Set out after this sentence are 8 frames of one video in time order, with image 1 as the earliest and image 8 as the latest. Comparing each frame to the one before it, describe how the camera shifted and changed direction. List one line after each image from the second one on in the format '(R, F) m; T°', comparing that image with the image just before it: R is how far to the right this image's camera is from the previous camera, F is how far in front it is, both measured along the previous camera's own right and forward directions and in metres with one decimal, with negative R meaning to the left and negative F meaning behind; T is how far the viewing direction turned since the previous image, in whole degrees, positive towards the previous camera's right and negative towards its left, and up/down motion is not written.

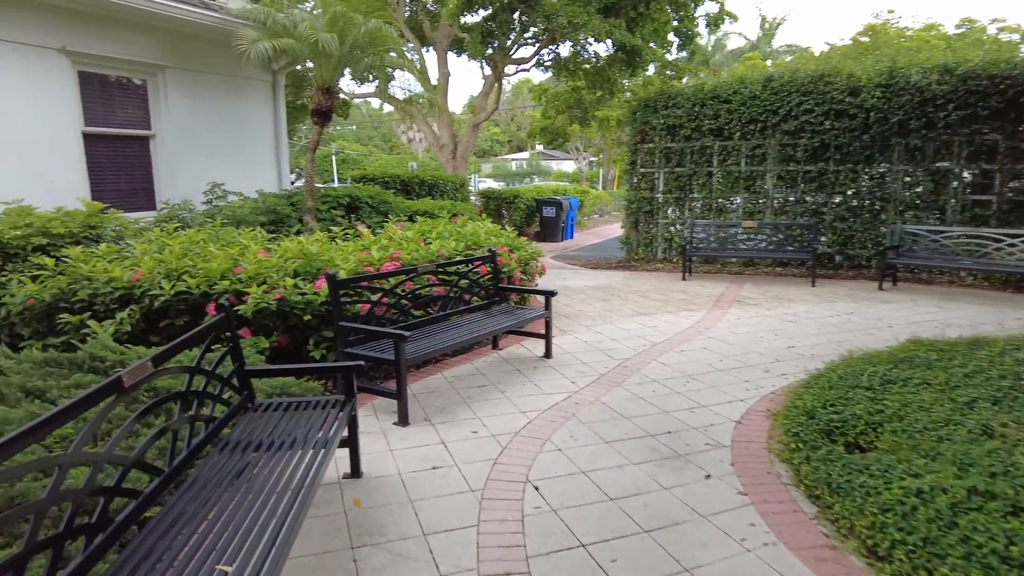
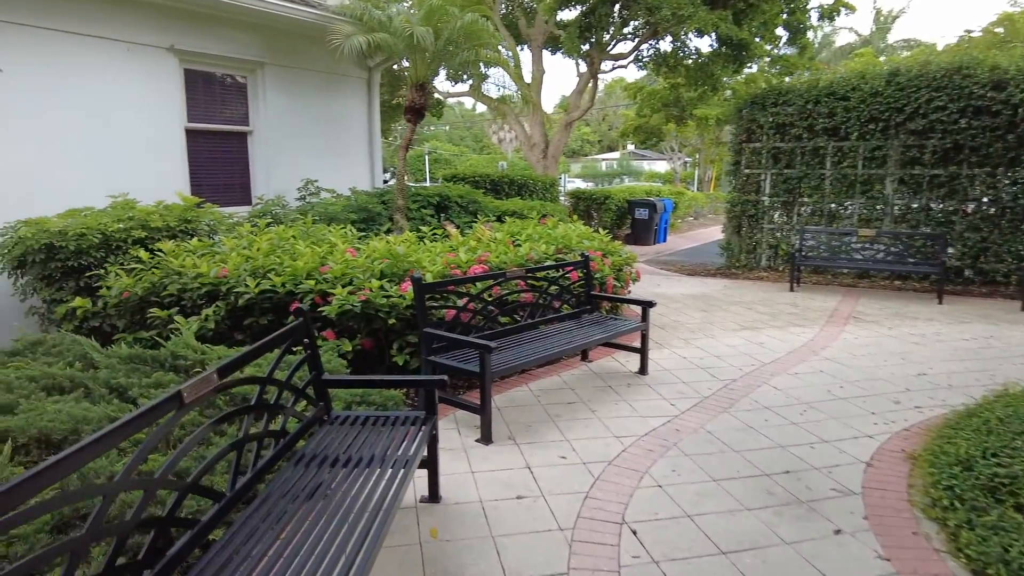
(-0.1, +0.3) m; -7°
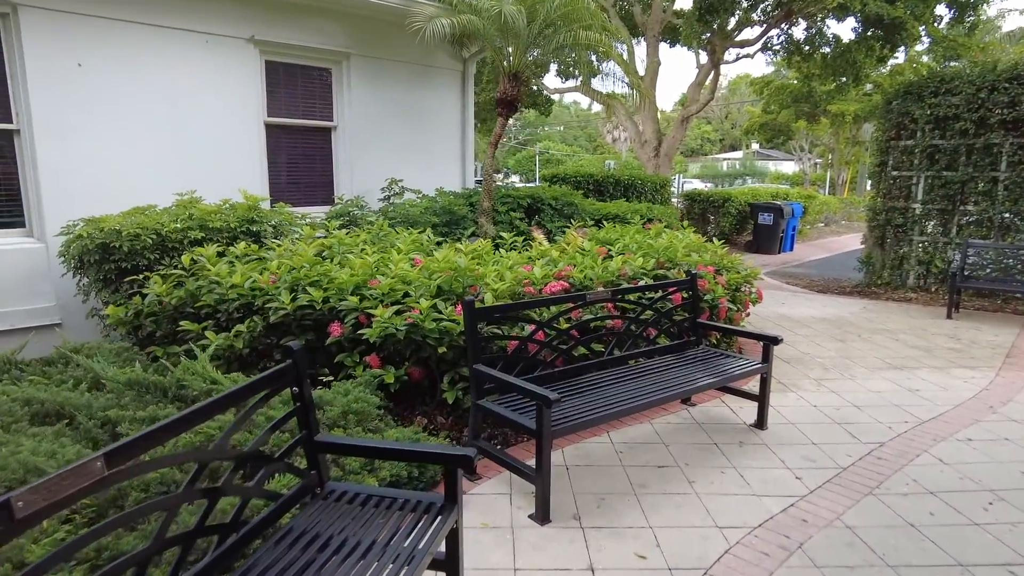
(+0.2, +0.8) m; -10°
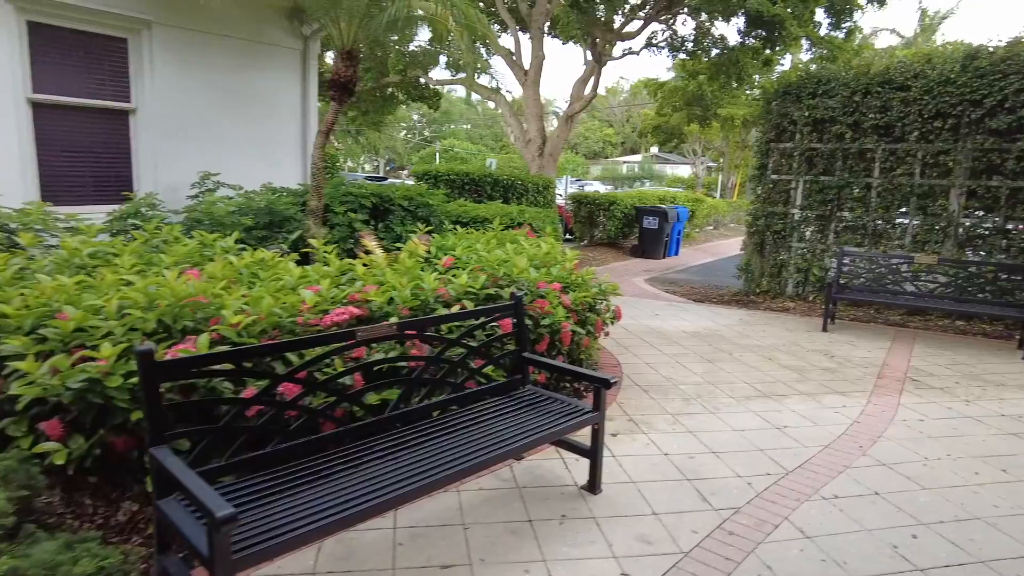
(+0.6, +0.8) m; +8°
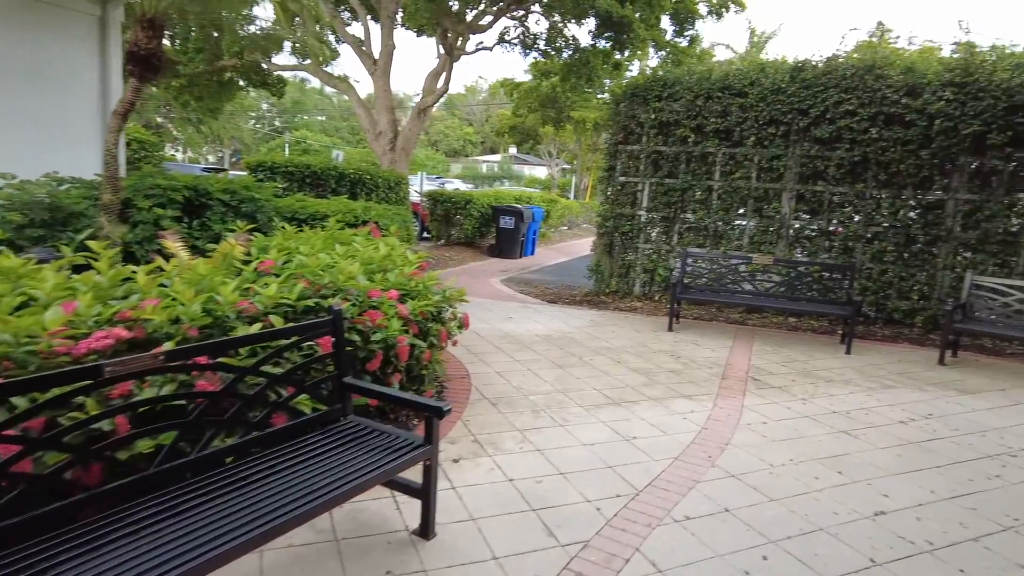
(+0.2, +0.4) m; +12°
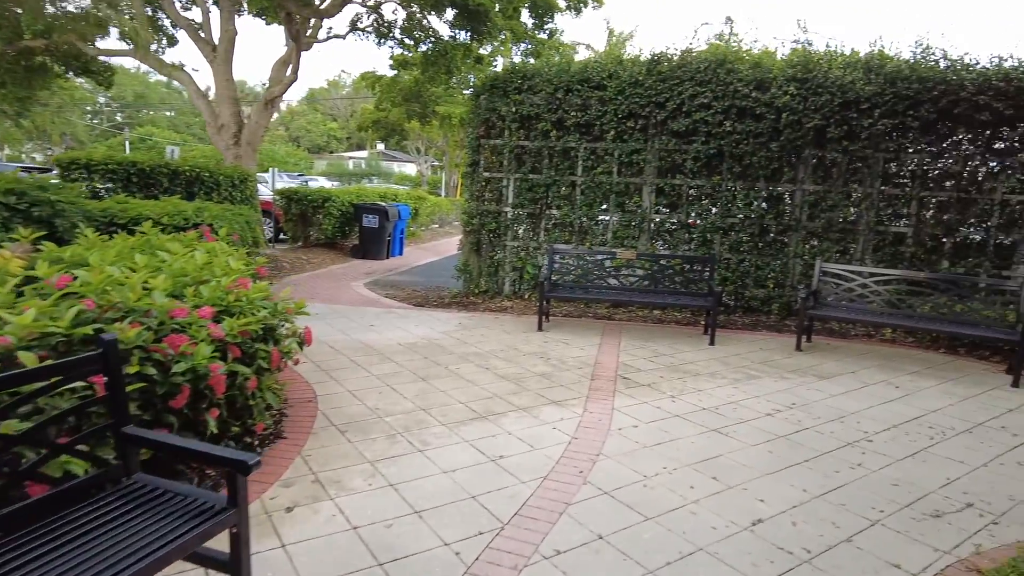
(+0.2, +0.4) m; +11°
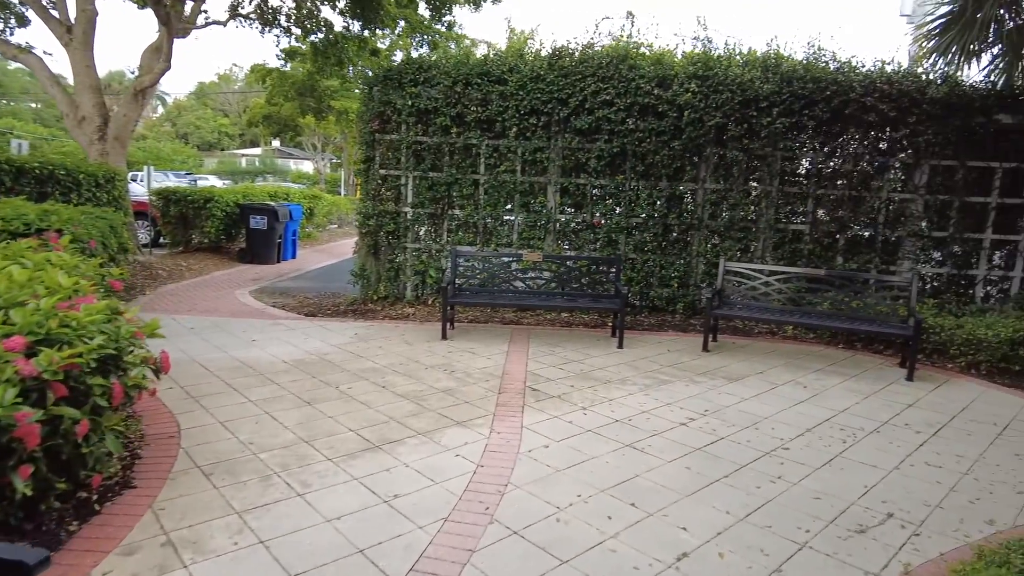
(+0.1, +0.4) m; +8°
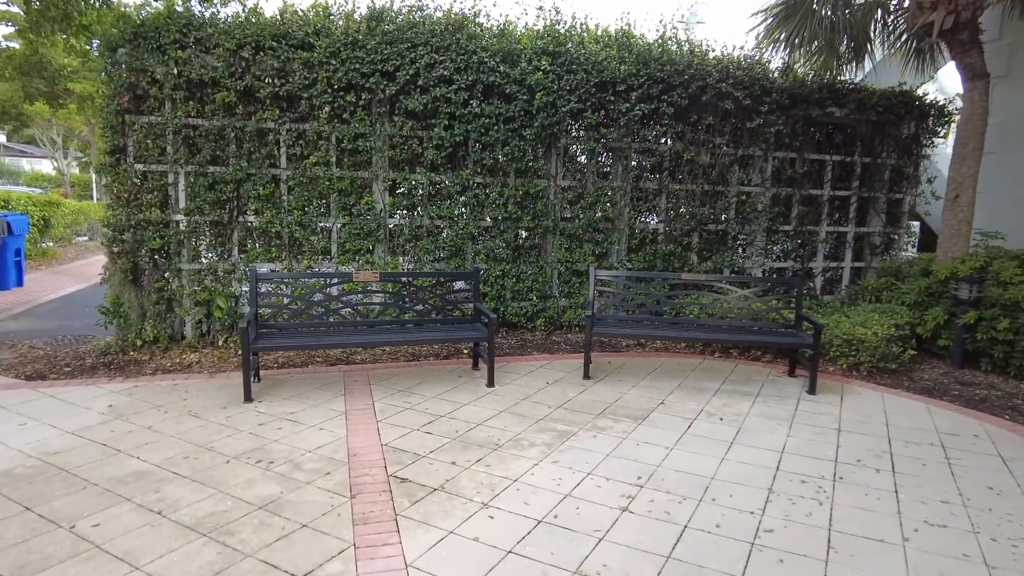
(-0.2, +1.5) m; +17°
